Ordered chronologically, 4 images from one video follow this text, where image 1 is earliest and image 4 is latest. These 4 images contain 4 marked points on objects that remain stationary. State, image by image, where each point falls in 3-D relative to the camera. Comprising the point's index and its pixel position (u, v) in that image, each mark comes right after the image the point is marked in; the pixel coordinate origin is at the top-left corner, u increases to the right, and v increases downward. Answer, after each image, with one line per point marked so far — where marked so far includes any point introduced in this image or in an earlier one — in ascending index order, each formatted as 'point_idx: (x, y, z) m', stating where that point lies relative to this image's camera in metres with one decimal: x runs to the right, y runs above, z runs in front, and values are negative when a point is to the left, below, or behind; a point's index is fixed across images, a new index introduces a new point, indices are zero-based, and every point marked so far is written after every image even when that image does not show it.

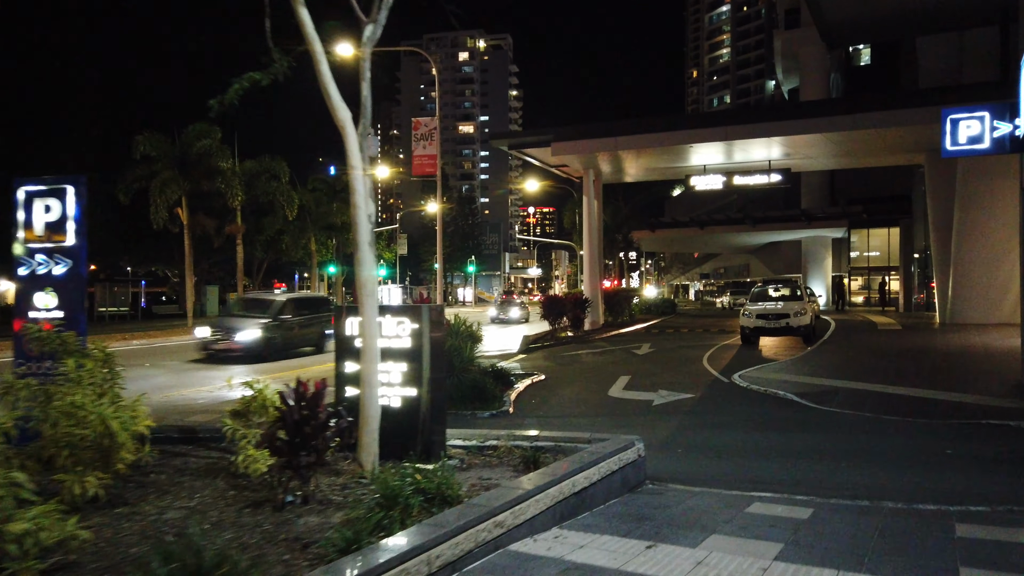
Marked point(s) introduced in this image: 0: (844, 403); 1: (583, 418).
0: (+5.3, -1.8, +12.5) m
1: (+1.0, -2.0, +11.9) m
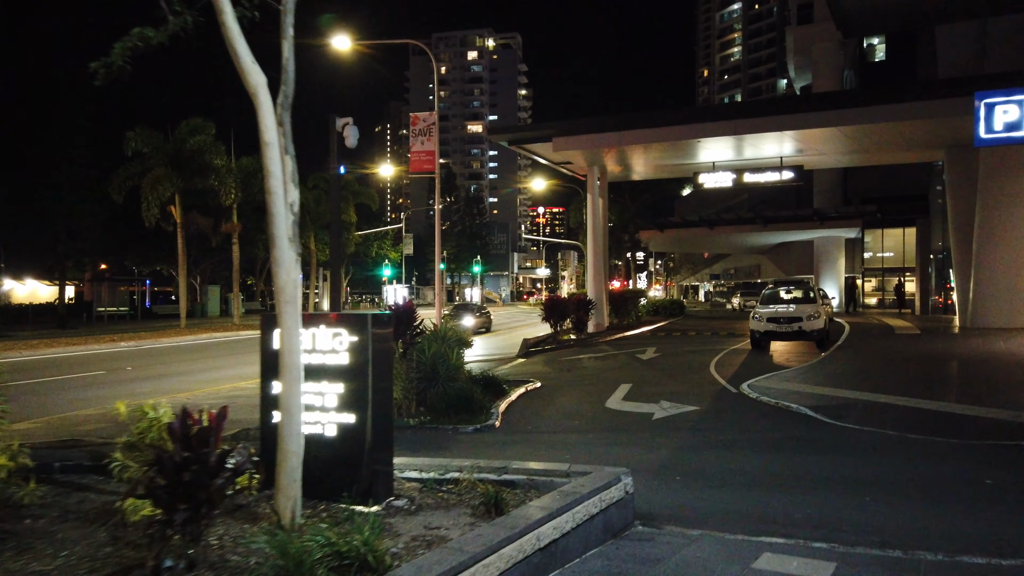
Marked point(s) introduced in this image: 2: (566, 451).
0: (+5.1, -1.9, +11.3) m
1: (+0.8, -2.0, +10.8) m
2: (+0.6, -2.0, +9.4) m
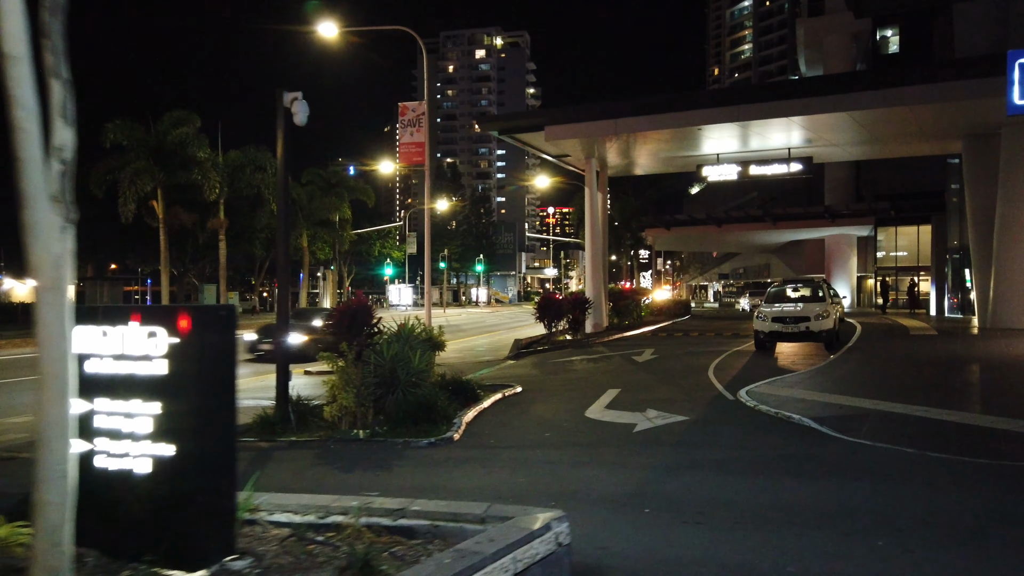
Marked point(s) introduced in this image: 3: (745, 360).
0: (+4.6, -1.8, +9.9) m
1: (+0.3, -1.9, +9.4) m
2: (+0.1, -1.9, +8.0) m
3: (+5.8, -1.8, +19.6) m
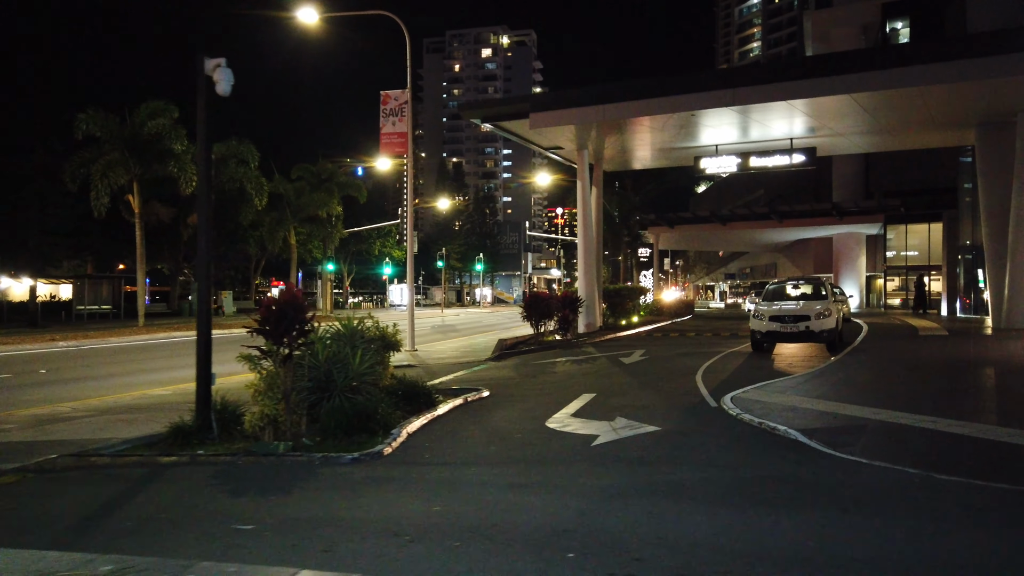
0: (+3.9, -1.7, +8.4) m
1: (-0.3, -1.8, +8.0) m
2: (-0.6, -1.8, +6.7) m
3: (+5.2, -1.7, +18.2) m
